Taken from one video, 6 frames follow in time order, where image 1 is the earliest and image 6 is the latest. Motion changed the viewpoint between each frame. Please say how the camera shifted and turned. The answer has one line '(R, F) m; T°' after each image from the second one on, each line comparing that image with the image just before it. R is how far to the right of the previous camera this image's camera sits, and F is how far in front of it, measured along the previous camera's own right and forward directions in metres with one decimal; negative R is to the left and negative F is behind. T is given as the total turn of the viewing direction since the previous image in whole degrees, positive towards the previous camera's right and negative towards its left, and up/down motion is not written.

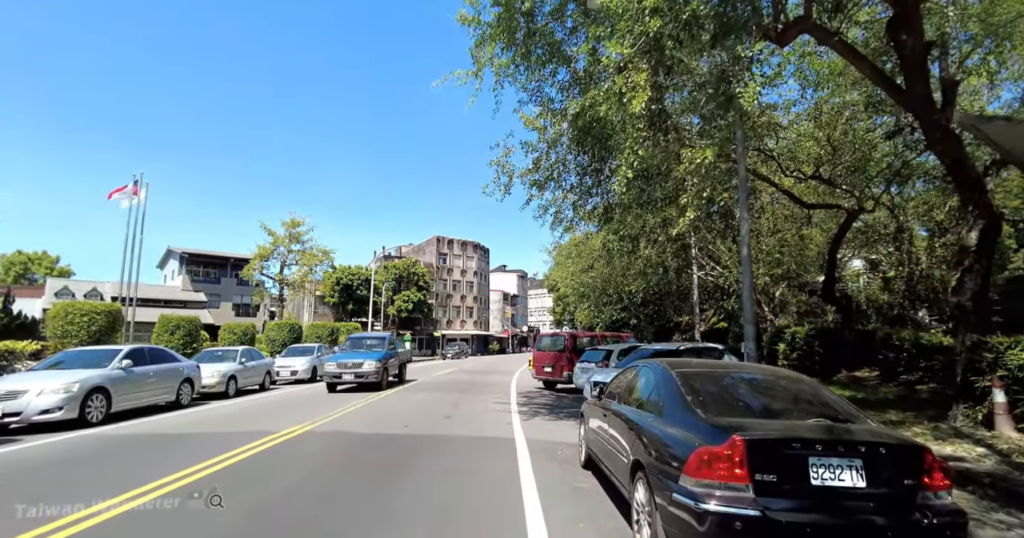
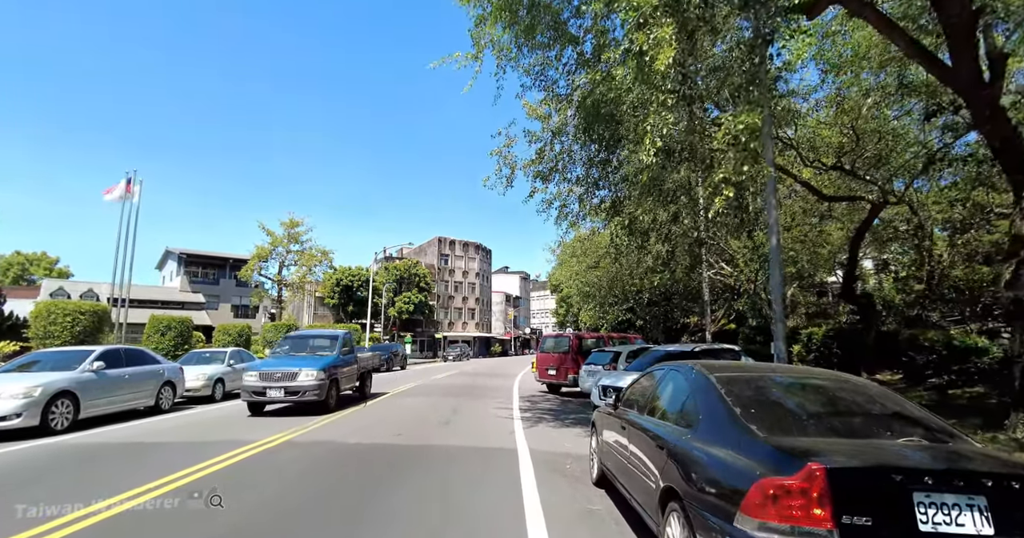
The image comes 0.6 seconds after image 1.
(0.0, +0.7) m; 0°
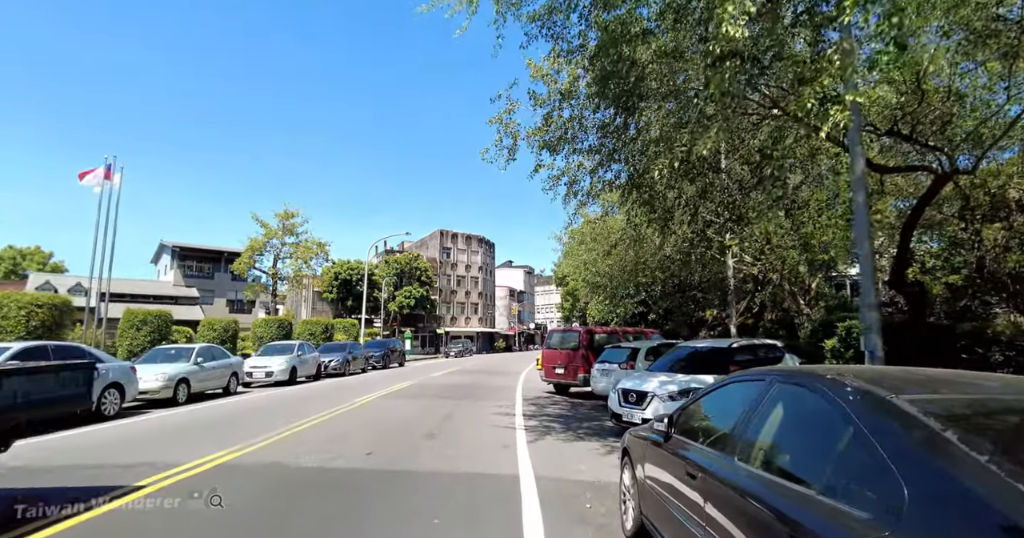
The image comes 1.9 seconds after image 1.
(0.0, +1.6) m; -1°
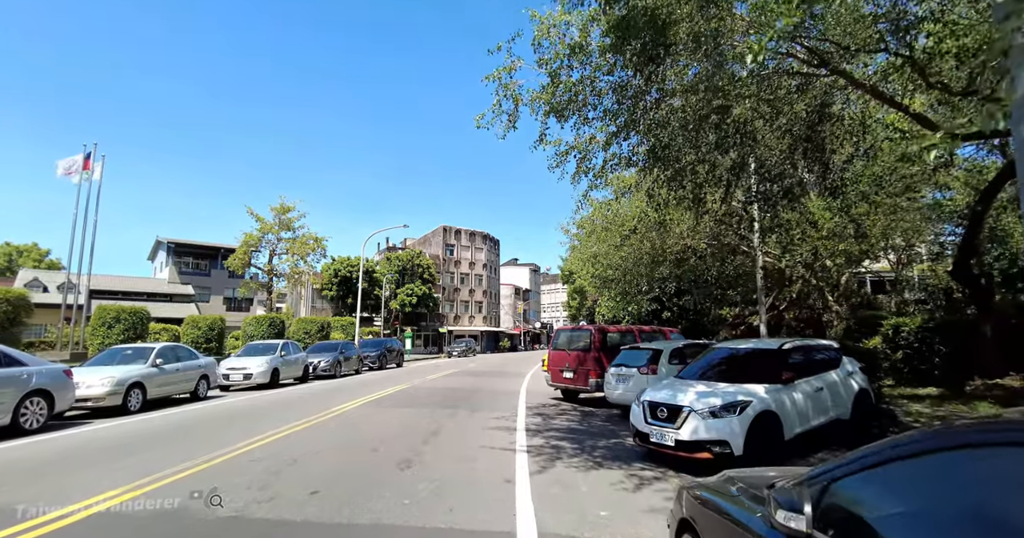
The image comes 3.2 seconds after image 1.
(+0.1, +1.6) m; -1°
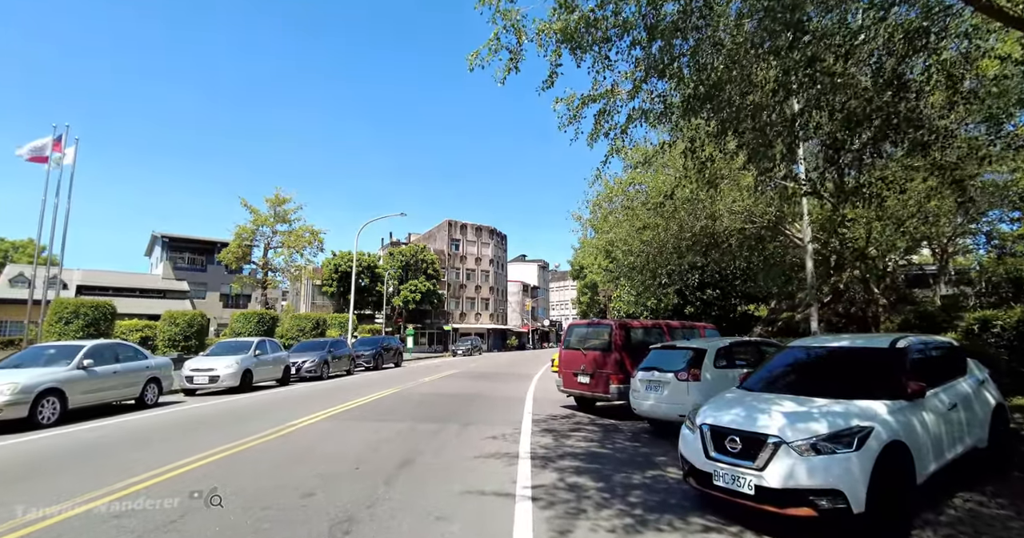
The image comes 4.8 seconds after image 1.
(+0.1, +2.0) m; -1°
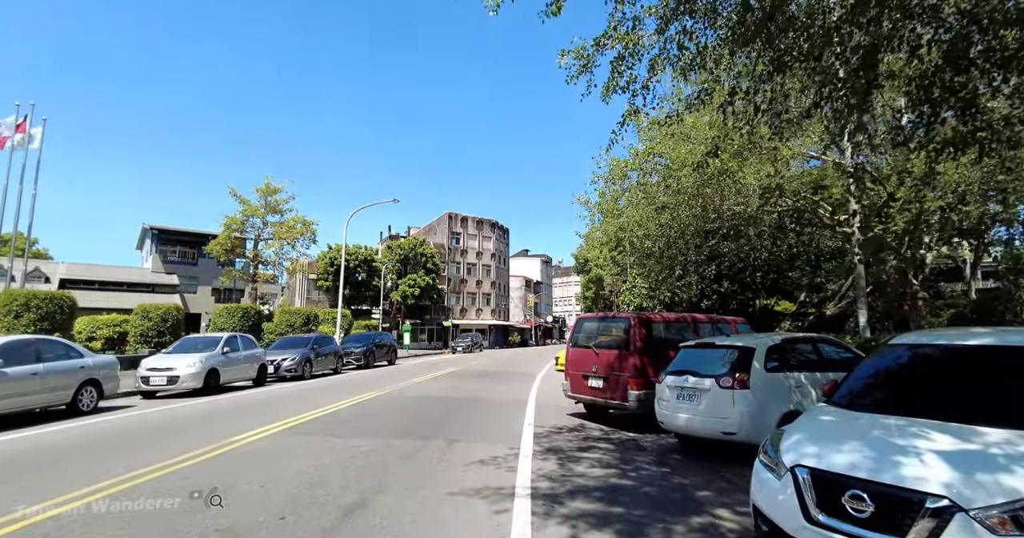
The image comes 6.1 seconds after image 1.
(+0.1, +1.6) m; 0°
